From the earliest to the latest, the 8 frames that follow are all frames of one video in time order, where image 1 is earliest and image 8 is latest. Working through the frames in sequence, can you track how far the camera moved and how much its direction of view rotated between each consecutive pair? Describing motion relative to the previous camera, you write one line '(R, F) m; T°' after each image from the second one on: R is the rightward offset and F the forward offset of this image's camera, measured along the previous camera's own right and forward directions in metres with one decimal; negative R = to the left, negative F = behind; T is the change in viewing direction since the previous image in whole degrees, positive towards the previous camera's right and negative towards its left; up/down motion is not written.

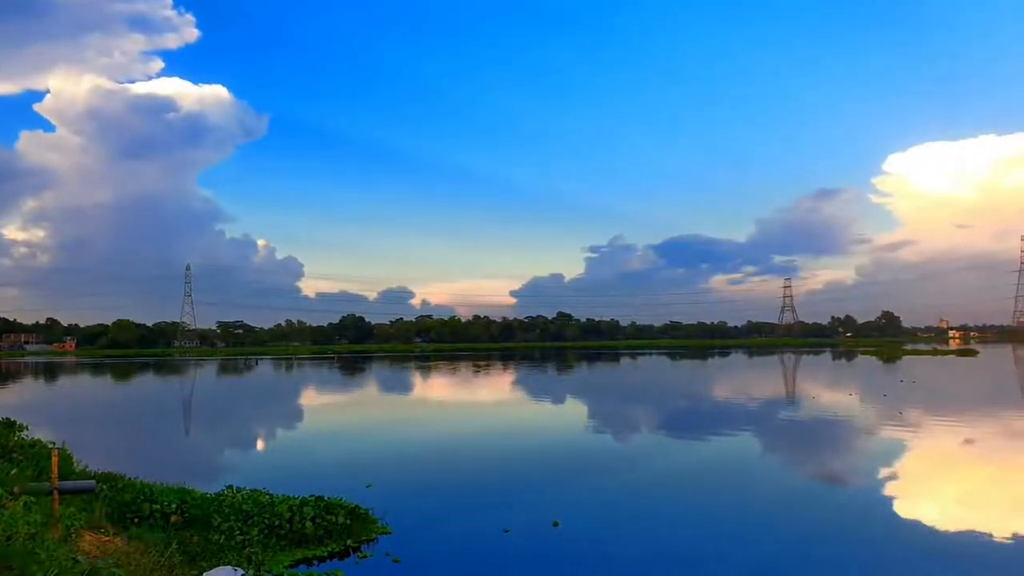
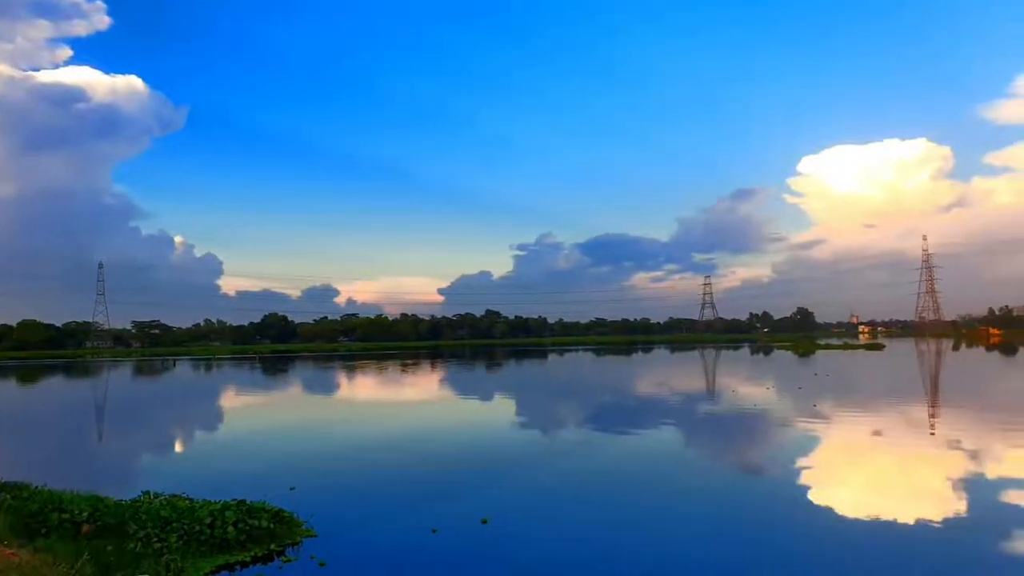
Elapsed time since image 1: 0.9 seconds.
(0.0, 0.0) m; +5°
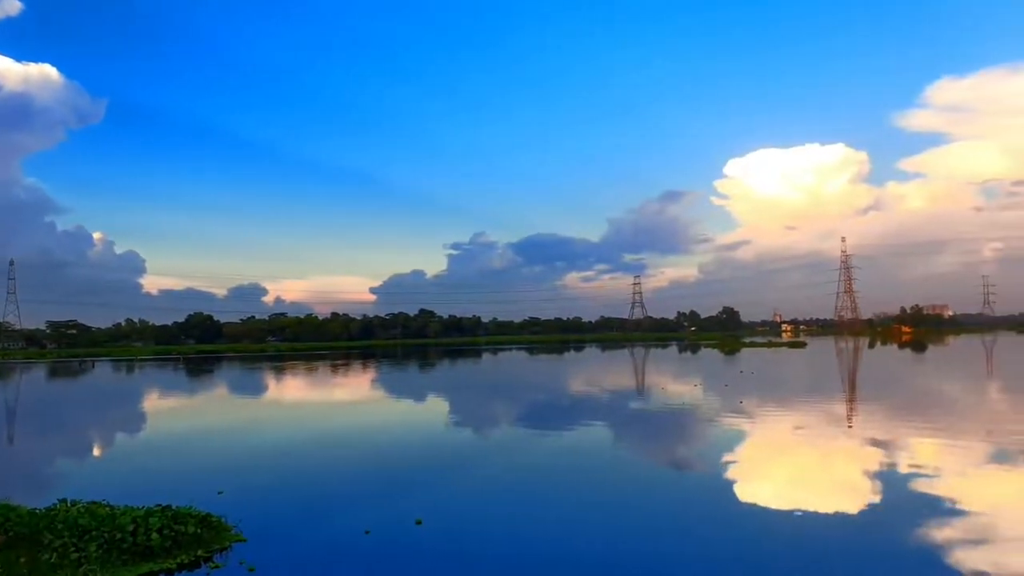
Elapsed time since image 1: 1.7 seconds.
(0.0, 0.0) m; +5°
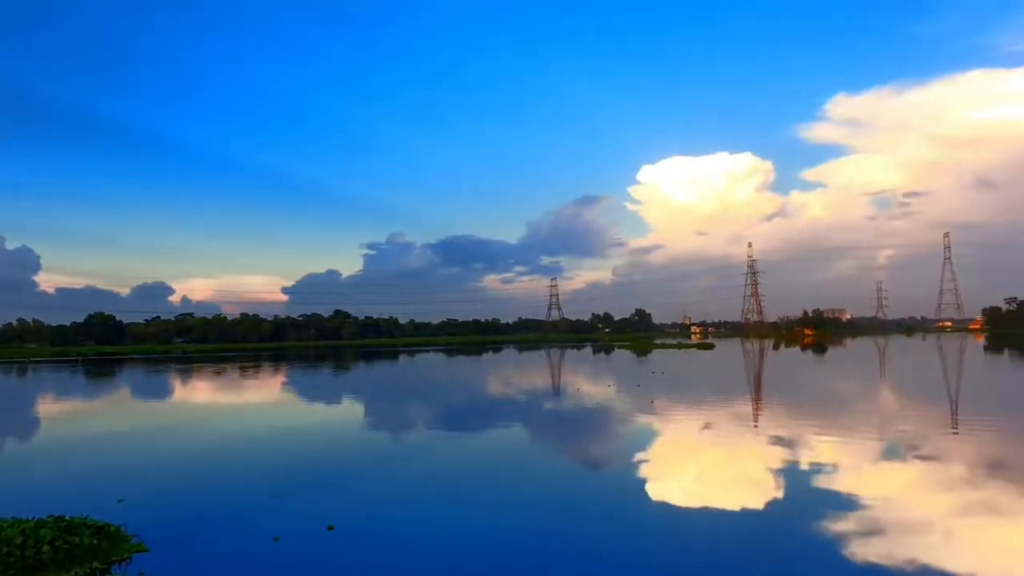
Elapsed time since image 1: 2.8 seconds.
(0.0, 0.0) m; +6°
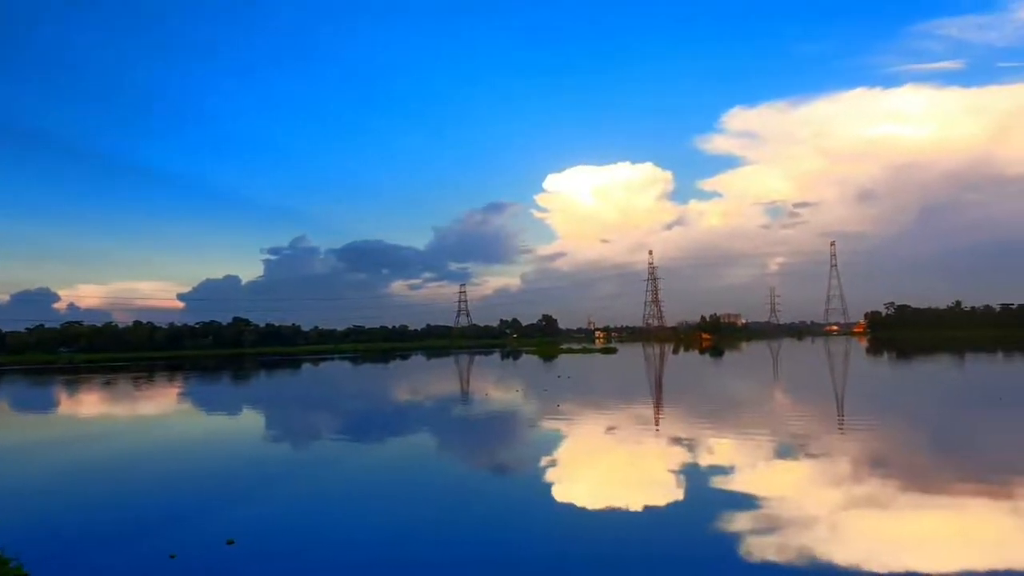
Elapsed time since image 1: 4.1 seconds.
(-4.6, -12.8) m; -5°
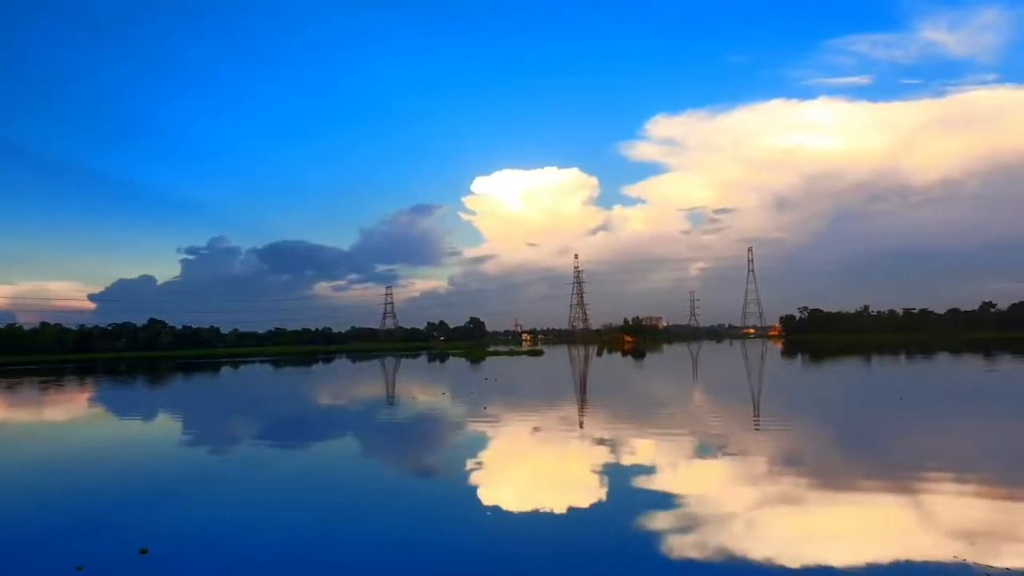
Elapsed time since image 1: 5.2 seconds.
(0.0, -0.3) m; +5°
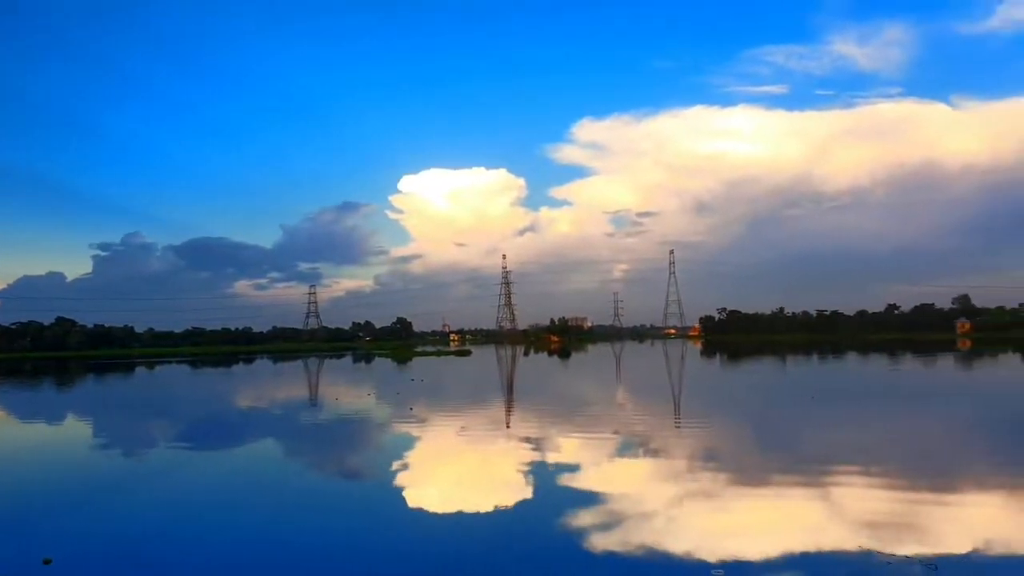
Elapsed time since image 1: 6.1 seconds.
(-0.1, -0.6) m; +5°
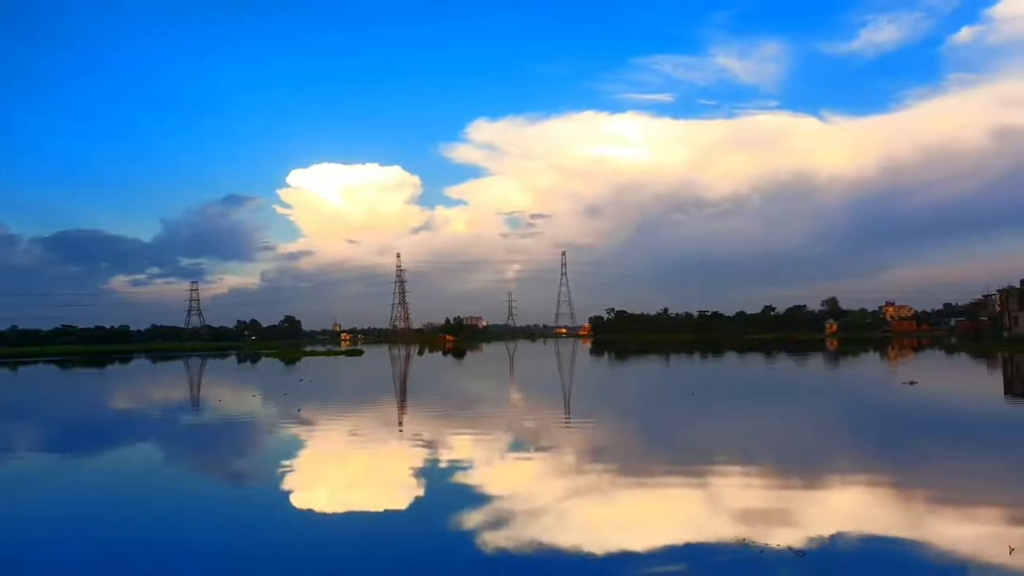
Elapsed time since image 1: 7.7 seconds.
(-0.1, -0.7) m; +8°
